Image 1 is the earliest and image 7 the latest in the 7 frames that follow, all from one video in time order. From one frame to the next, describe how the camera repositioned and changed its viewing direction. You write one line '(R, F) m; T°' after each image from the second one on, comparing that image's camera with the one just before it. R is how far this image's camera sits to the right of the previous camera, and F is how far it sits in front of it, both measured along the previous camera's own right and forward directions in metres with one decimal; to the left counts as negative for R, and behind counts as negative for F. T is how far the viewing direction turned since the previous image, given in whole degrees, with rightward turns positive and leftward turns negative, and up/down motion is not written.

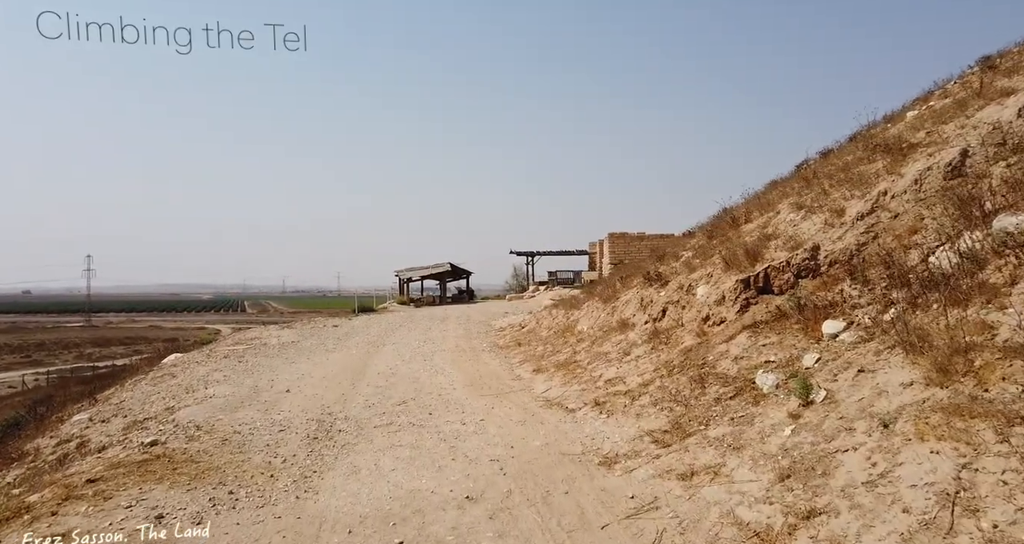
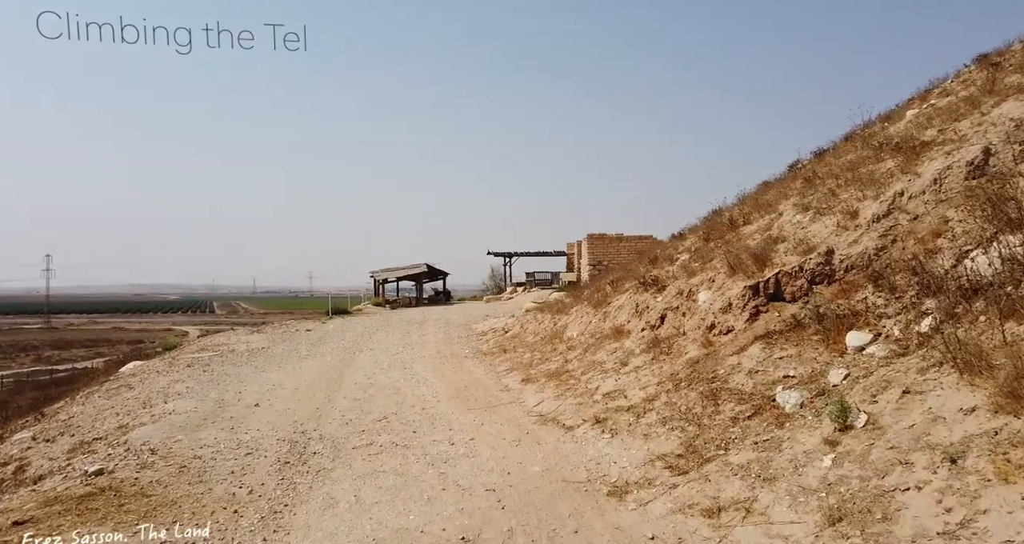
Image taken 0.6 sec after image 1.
(-0.2, +0.8) m; +2°
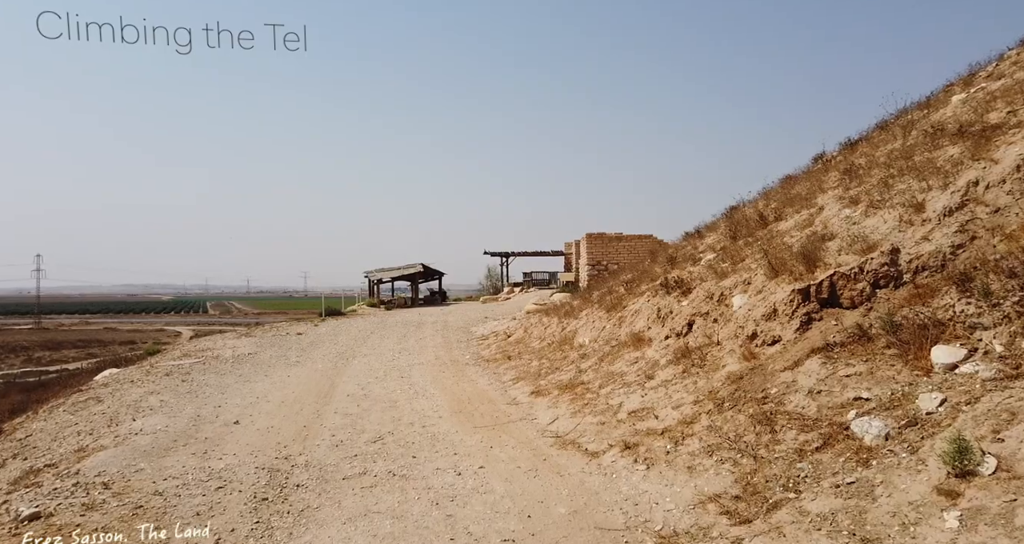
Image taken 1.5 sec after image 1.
(-0.2, +1.2) m; 0°
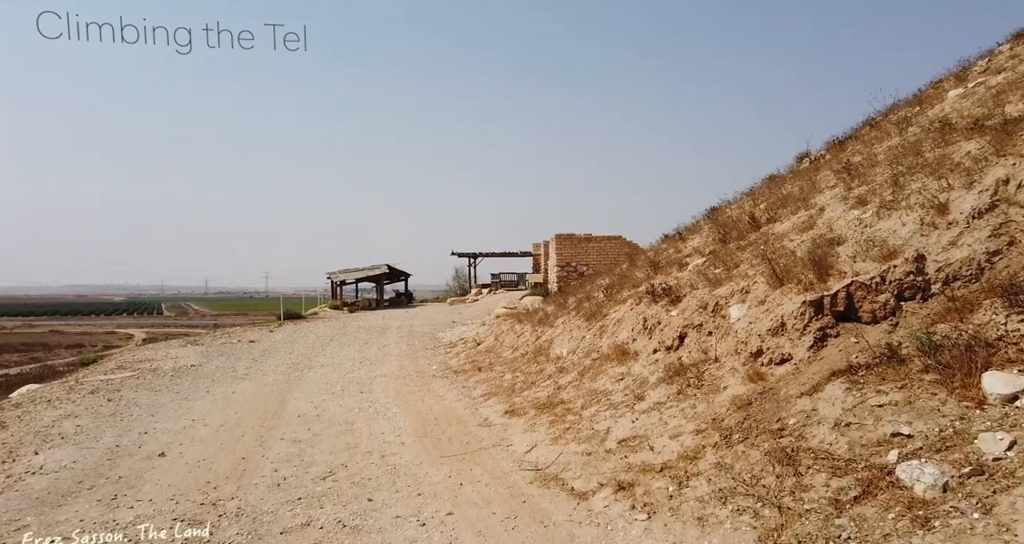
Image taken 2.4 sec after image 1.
(-0.1, +1.1) m; +3°
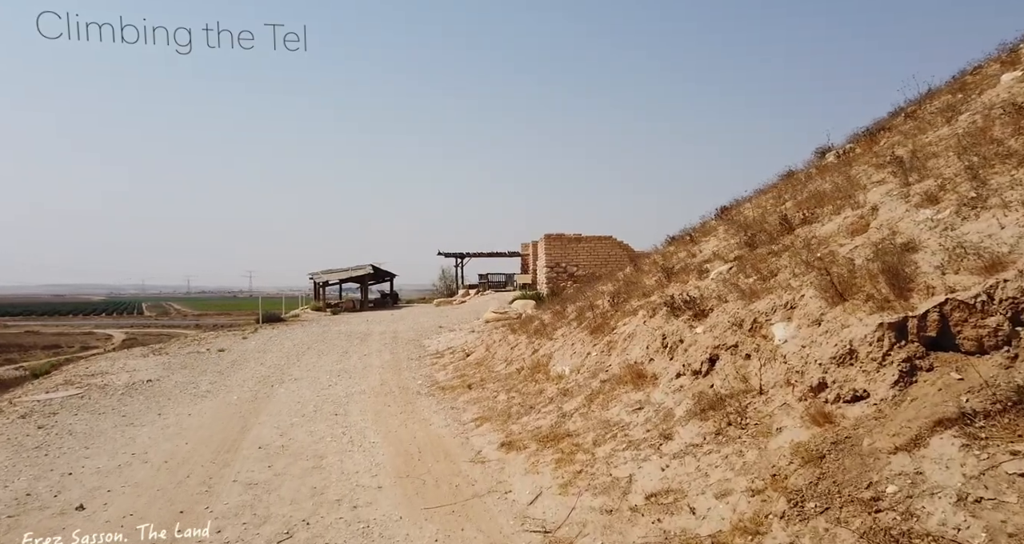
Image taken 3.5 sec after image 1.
(-0.1, +1.5) m; +1°
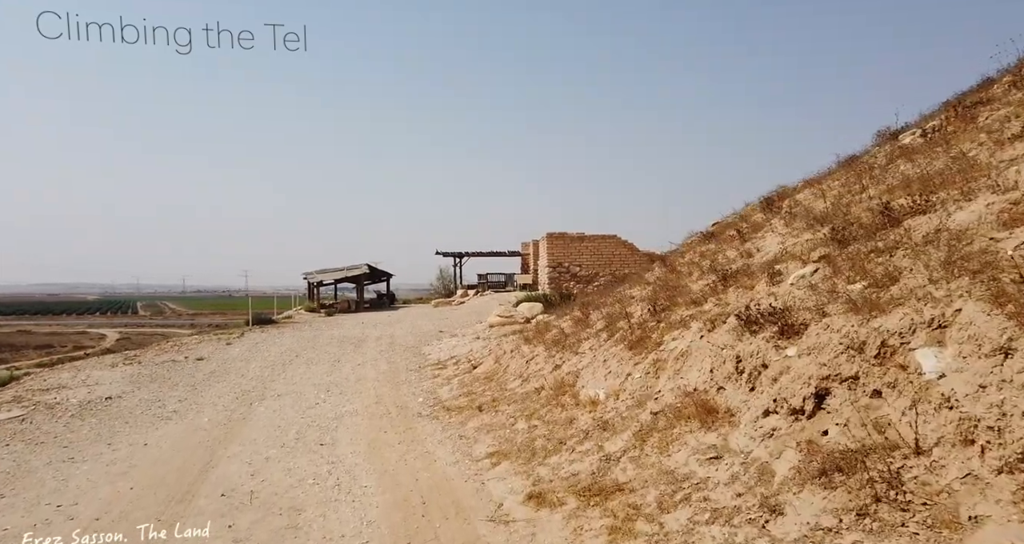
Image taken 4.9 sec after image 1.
(-0.3, +2.0) m; 0°
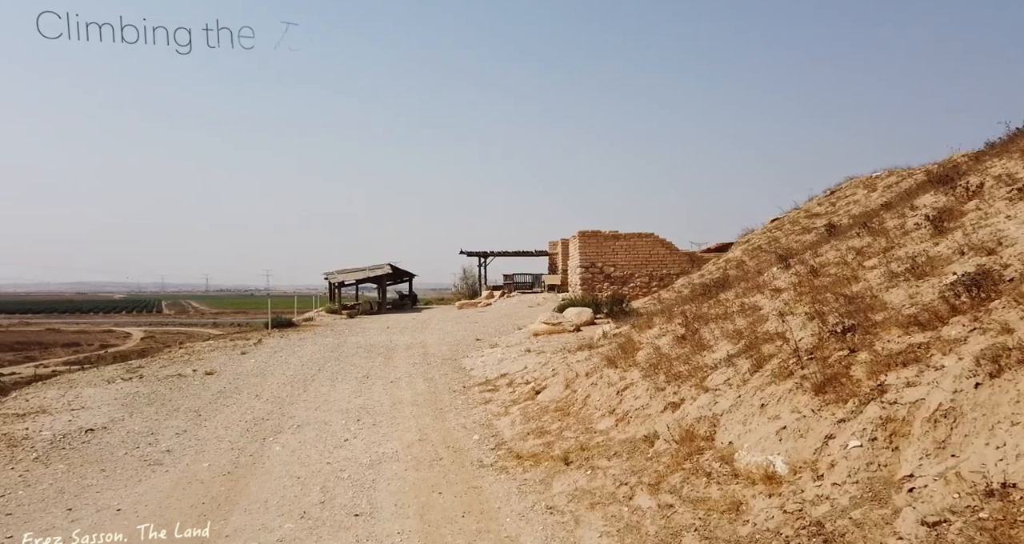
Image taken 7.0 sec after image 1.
(-1.0, +3.1) m; -2°
